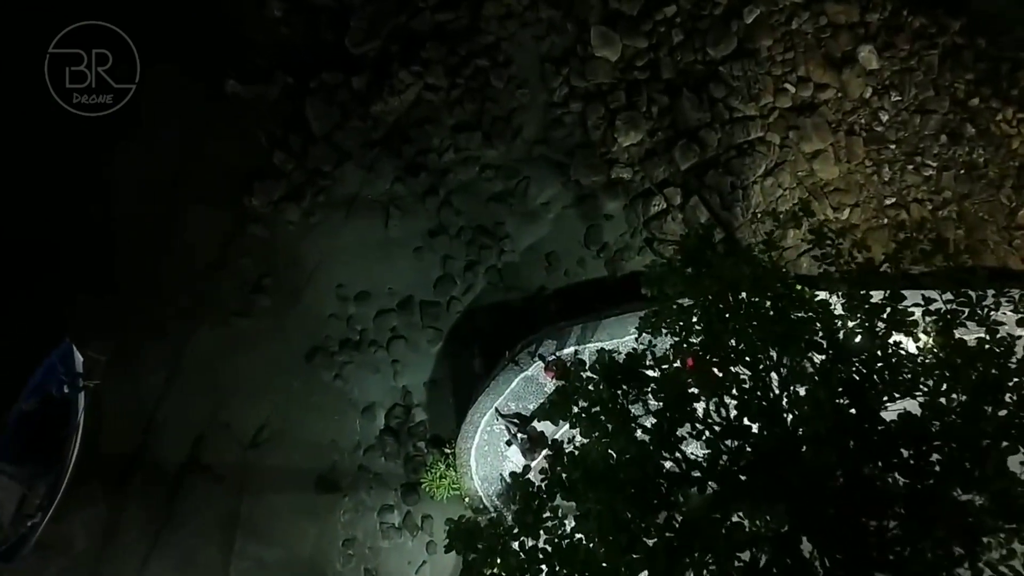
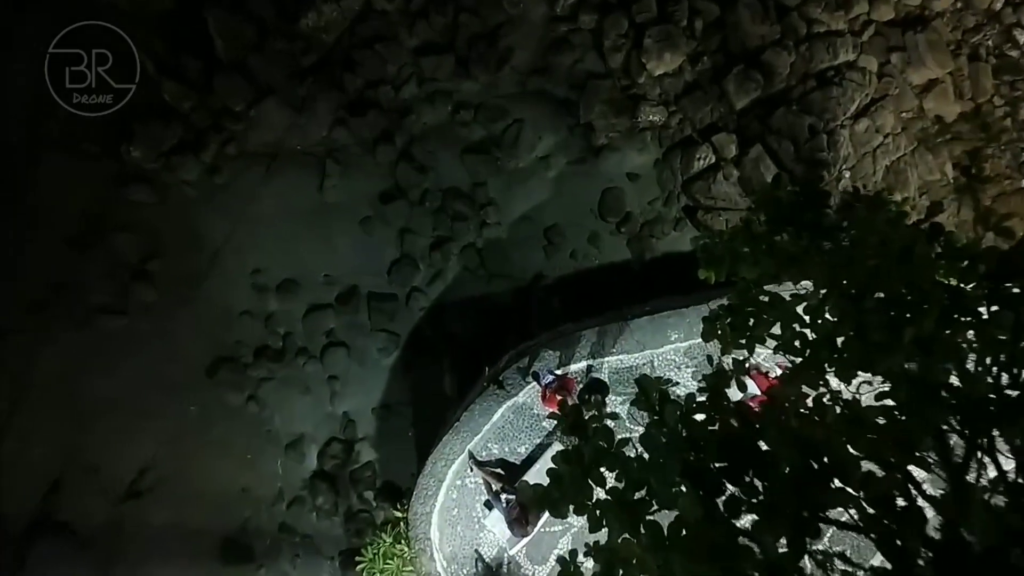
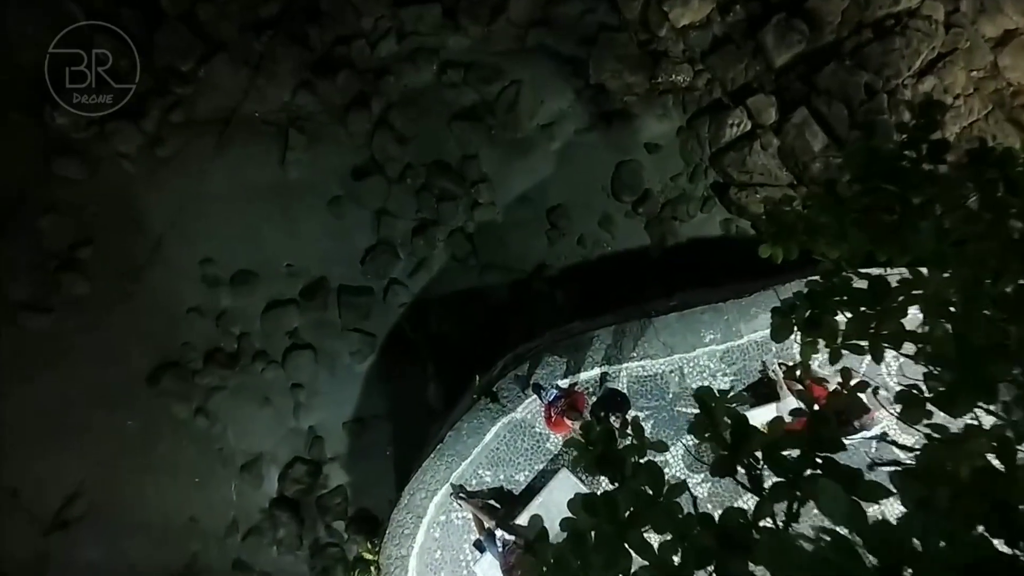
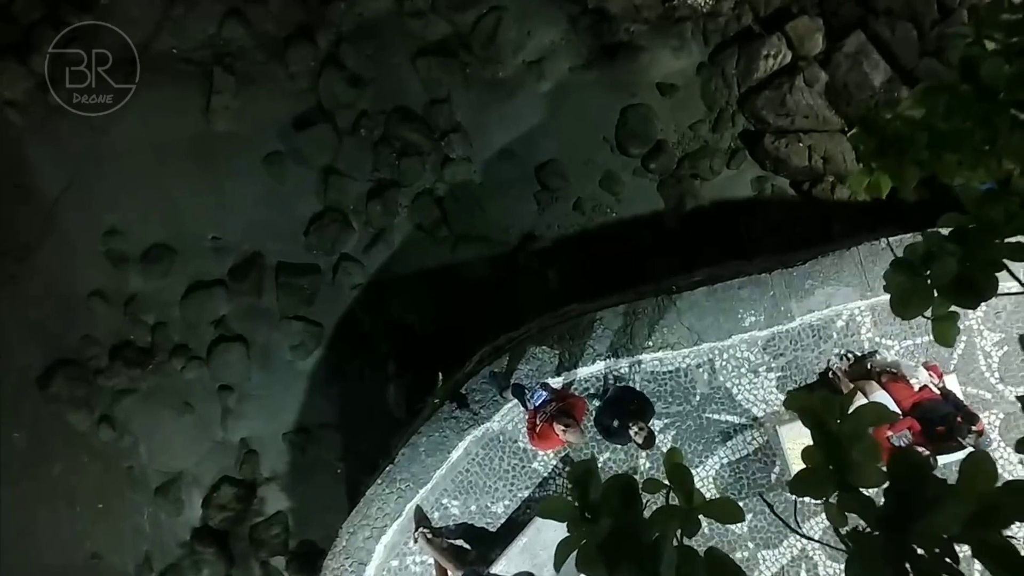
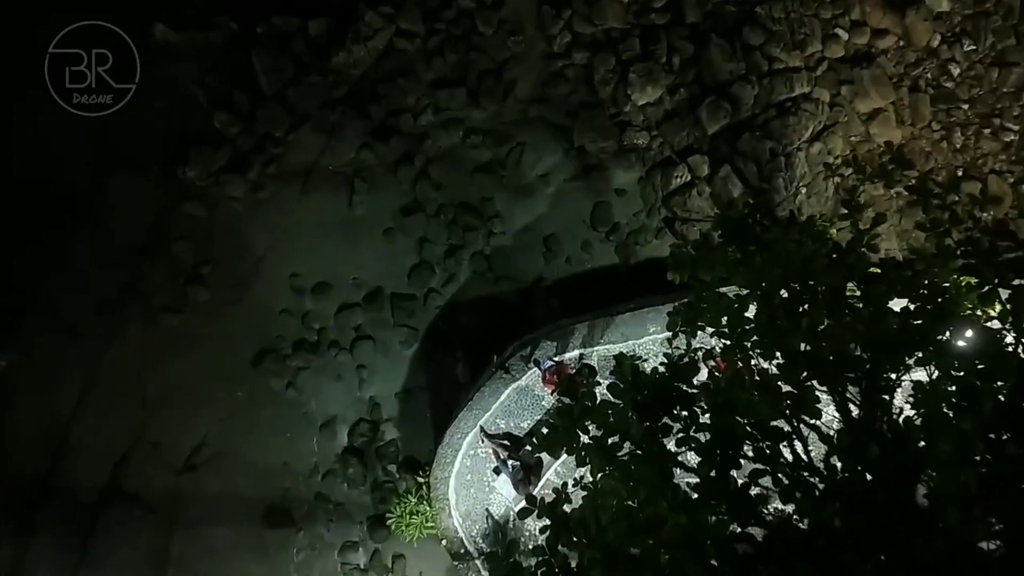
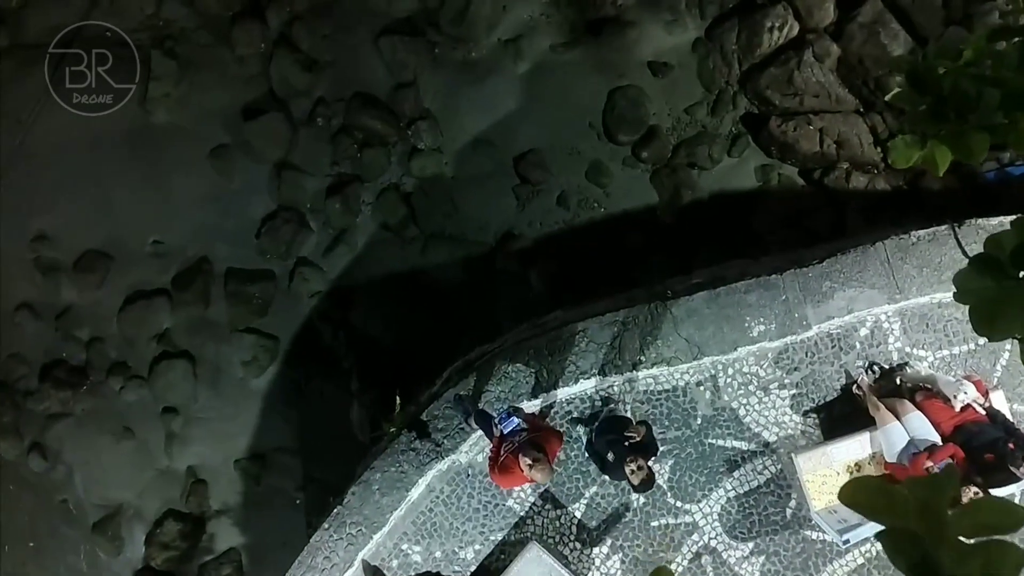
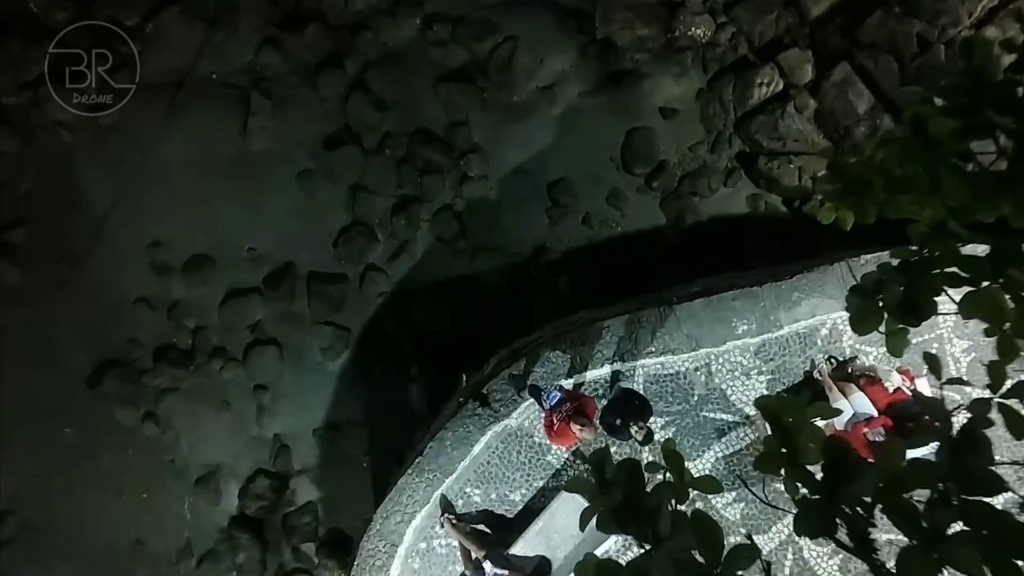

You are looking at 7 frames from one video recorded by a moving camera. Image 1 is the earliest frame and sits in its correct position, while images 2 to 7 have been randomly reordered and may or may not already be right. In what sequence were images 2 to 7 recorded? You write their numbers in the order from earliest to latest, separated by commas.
5, 2, 3, 7, 4, 6
